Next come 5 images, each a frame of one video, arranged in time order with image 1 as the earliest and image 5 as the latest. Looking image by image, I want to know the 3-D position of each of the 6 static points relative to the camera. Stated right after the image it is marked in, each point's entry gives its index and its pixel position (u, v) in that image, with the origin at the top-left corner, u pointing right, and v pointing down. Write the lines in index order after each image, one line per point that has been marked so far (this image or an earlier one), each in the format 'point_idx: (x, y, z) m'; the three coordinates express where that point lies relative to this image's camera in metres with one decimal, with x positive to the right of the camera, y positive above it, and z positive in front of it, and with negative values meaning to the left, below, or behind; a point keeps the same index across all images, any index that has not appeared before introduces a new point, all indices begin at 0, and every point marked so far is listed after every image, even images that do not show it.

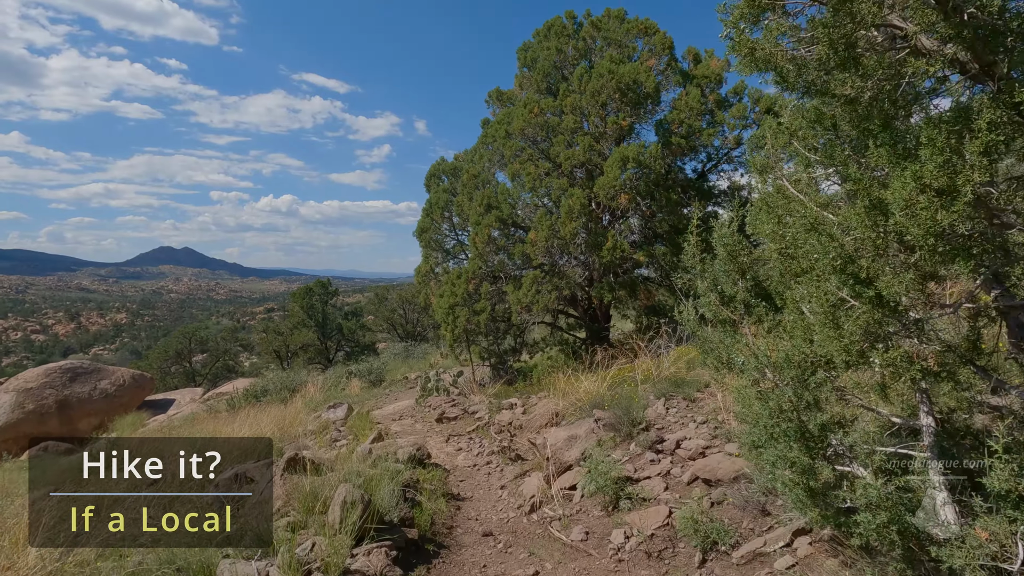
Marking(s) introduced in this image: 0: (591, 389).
0: (+1.0, -1.3, +6.7) m
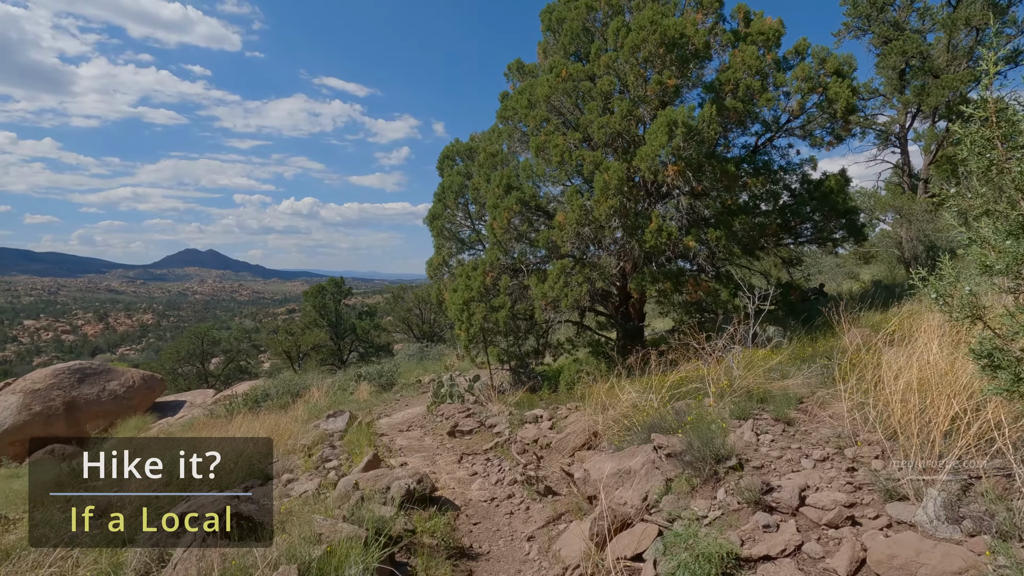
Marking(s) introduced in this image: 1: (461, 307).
0: (+1.3, -1.2, +5.3) m
1: (-0.9, -0.3, +9.3) m
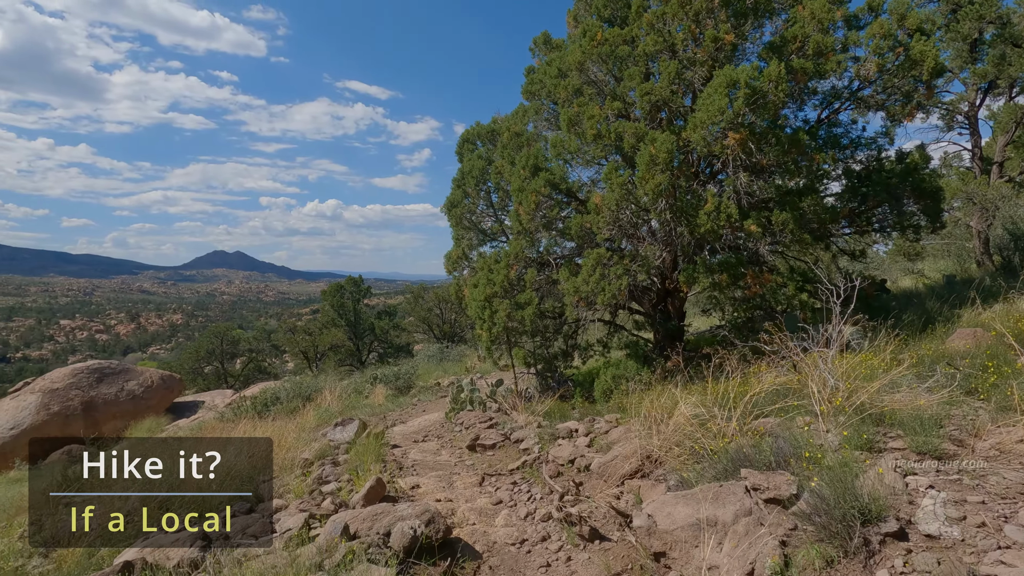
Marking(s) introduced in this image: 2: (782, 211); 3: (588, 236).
0: (+1.5, -1.1, +4.3) m
1: (-0.5, -0.3, +8.4) m
2: (+3.4, +1.0, +6.5) m
3: (+1.1, +0.8, +7.6) m
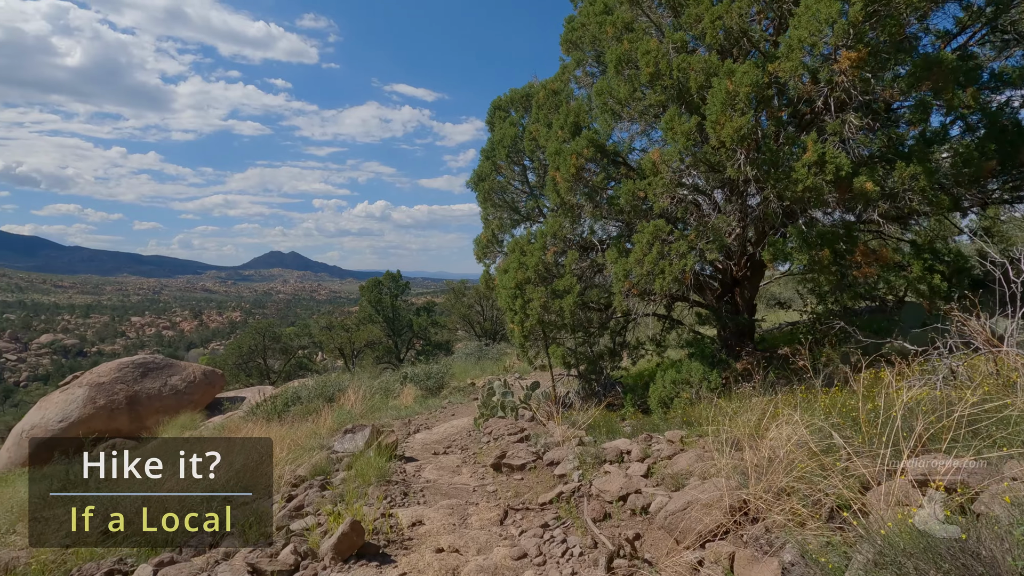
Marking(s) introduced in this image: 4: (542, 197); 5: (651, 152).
0: (+1.7, -0.9, +2.8) m
1: (0.0, -0.1, +7.0) m
2: (+3.7, +1.1, +4.9) m
3: (+1.5, +1.0, +6.1) m
4: (+0.5, +1.4, +8.1) m
5: (+1.5, +1.5, +5.7) m
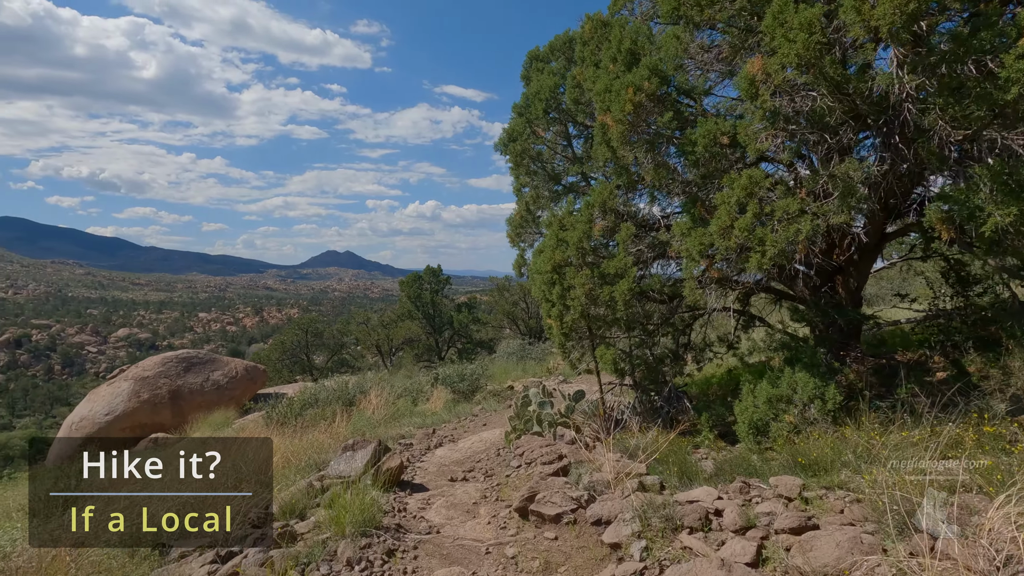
0: (+1.7, -0.8, +1.1) m
1: (+0.4, +0.1, +5.5) m
2: (+3.9, +1.3, +3.0) m
3: (+1.8, +1.1, +4.5) m
4: (+0.9, +1.6, +6.5) m
5: (+1.8, +1.6, +4.0) m
